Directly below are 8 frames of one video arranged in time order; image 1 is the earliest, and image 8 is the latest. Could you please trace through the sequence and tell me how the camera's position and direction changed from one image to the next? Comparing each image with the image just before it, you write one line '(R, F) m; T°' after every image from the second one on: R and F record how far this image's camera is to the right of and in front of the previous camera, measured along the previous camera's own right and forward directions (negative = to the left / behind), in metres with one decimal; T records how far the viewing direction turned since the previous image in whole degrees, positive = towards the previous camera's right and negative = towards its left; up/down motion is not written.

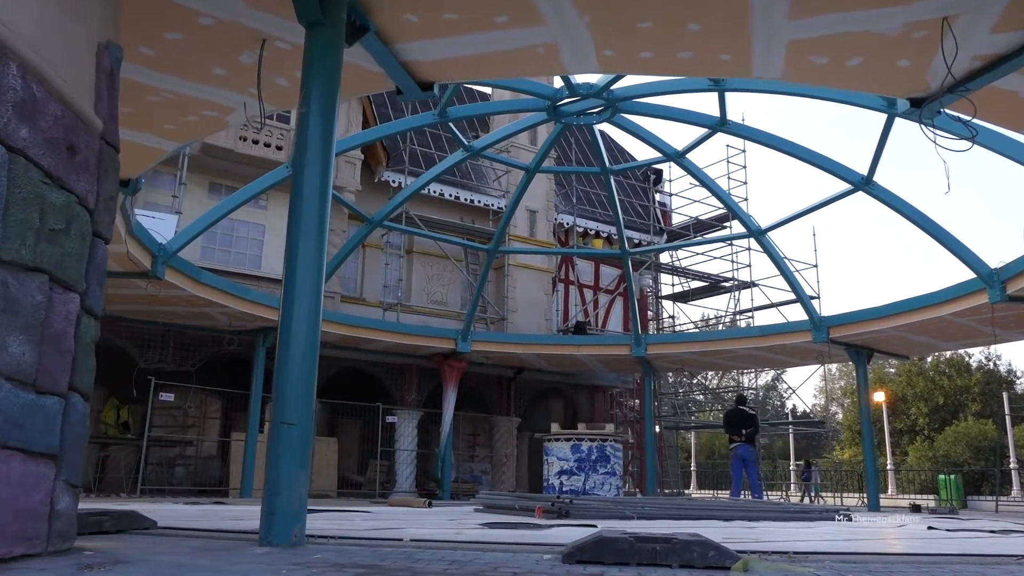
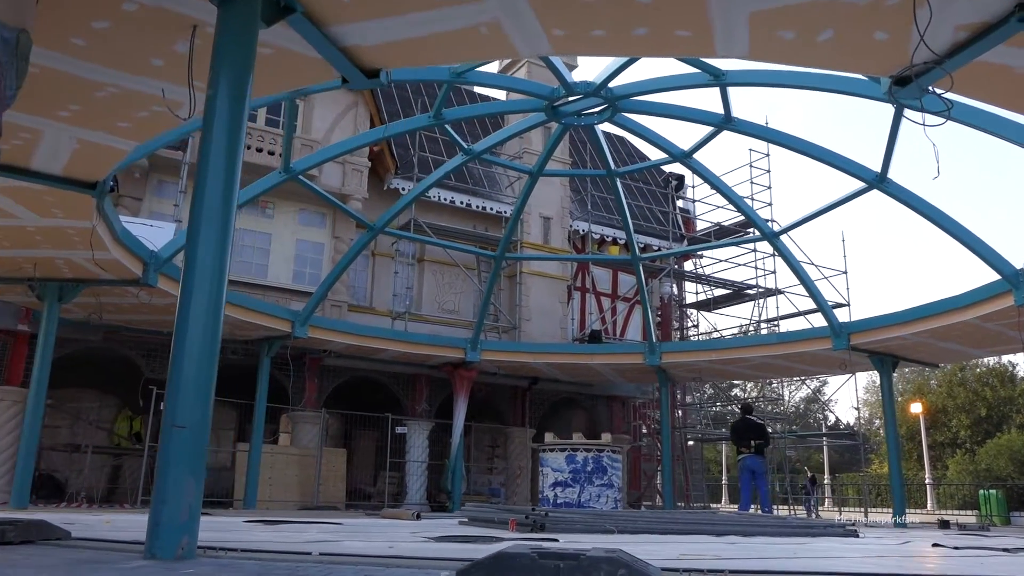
(+0.7, +0.5) m; -3°
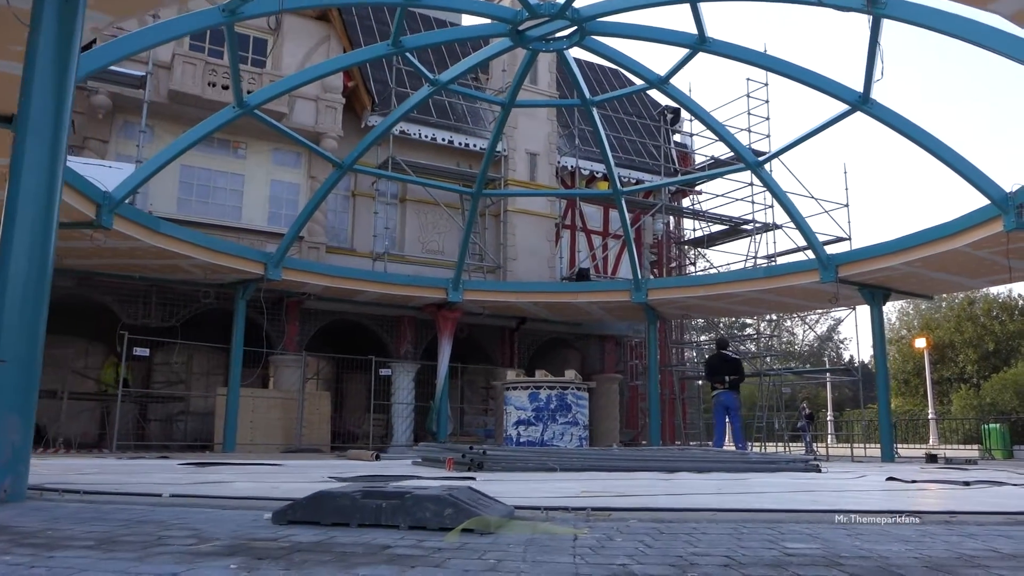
(+0.8, +0.5) m; -1°
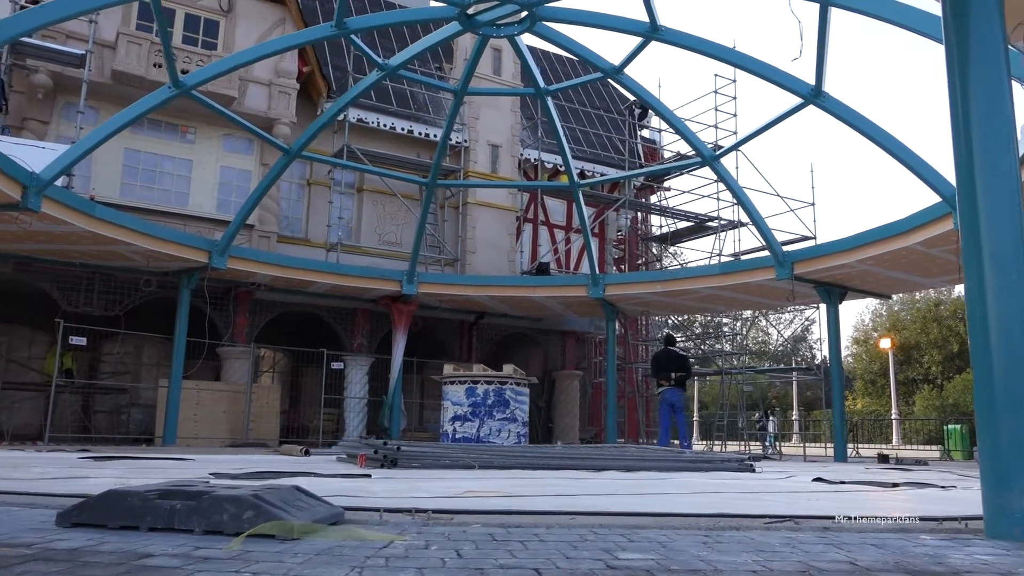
(+0.6, +0.4) m; +1°
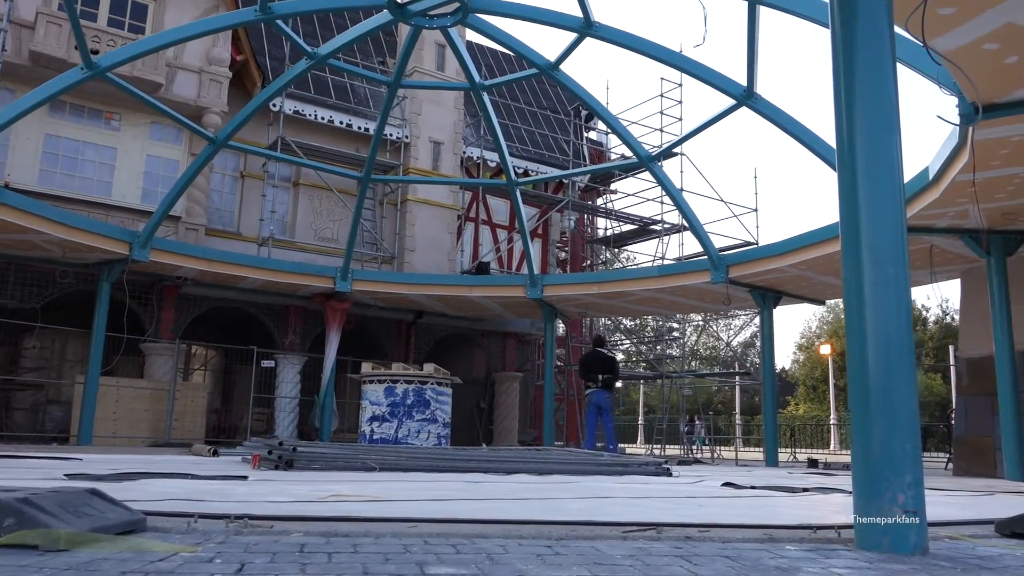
(+0.5, +0.3) m; +3°
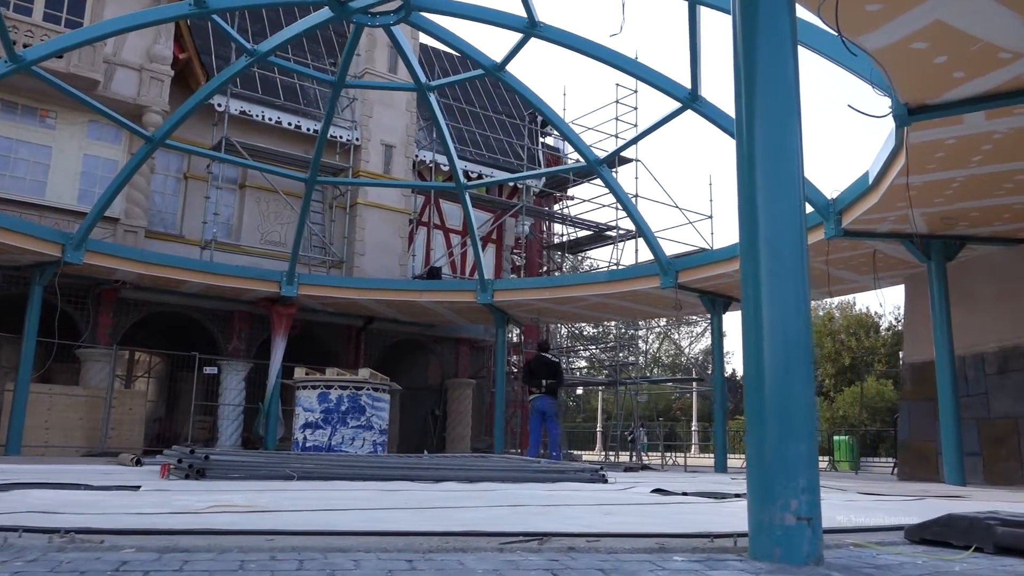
(+0.4, +0.2) m; +2°
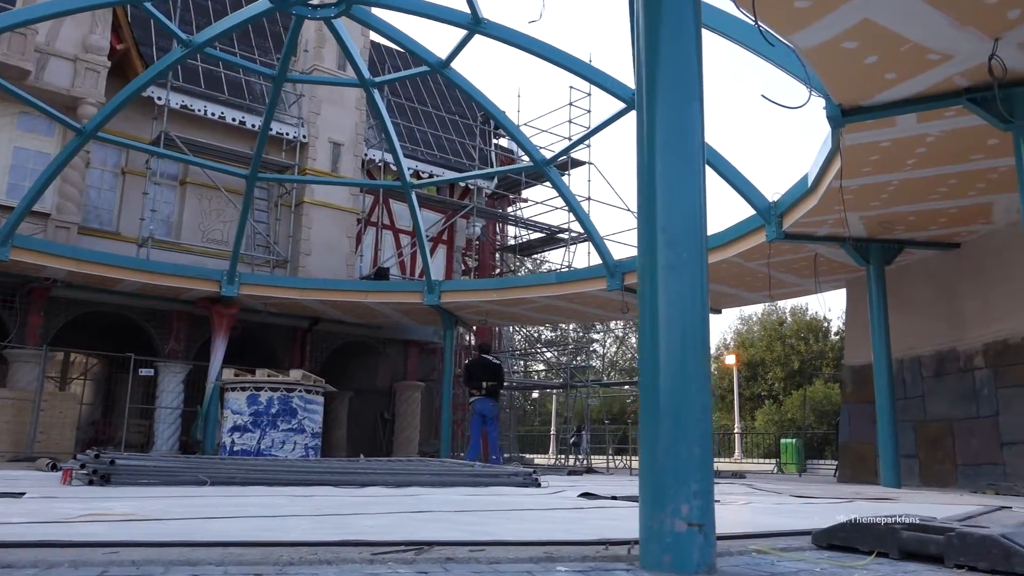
(+0.3, +0.2) m; +3°
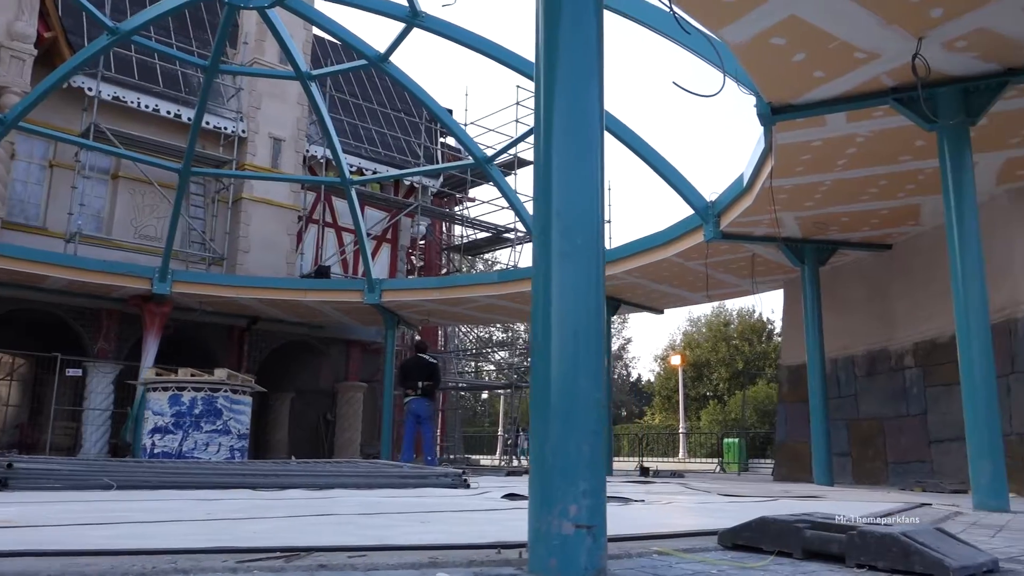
(+0.2, +0.2) m; +3°
